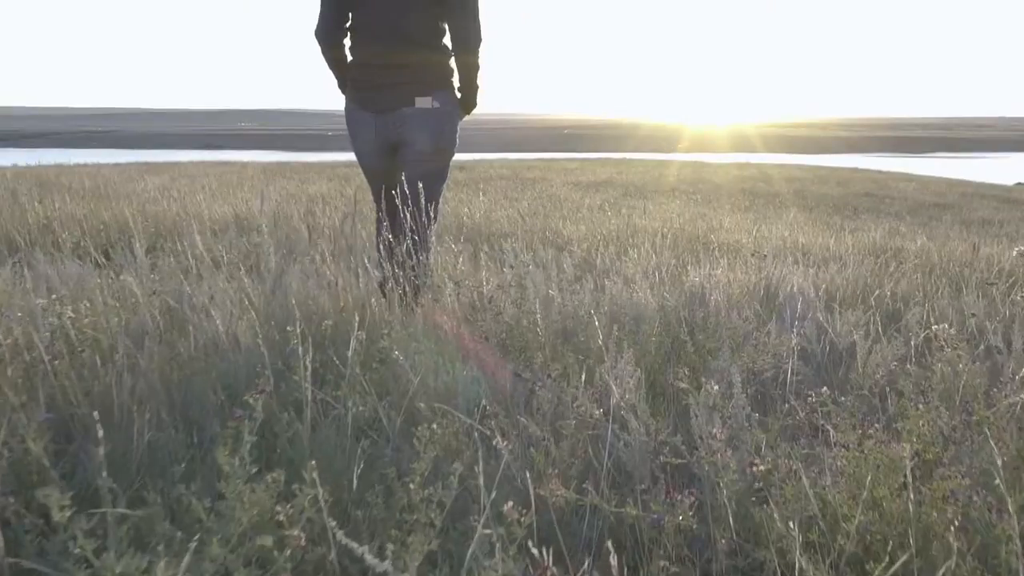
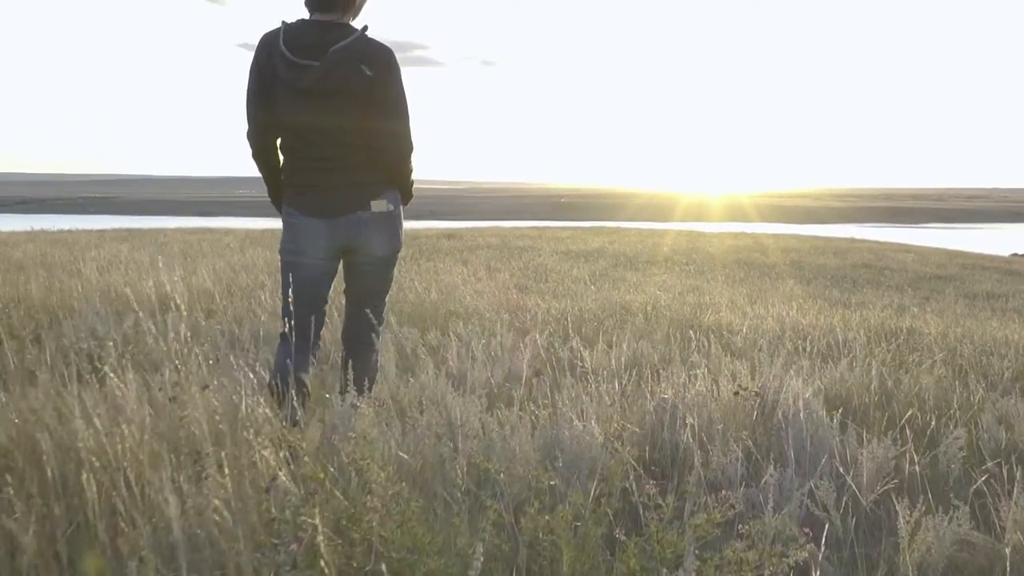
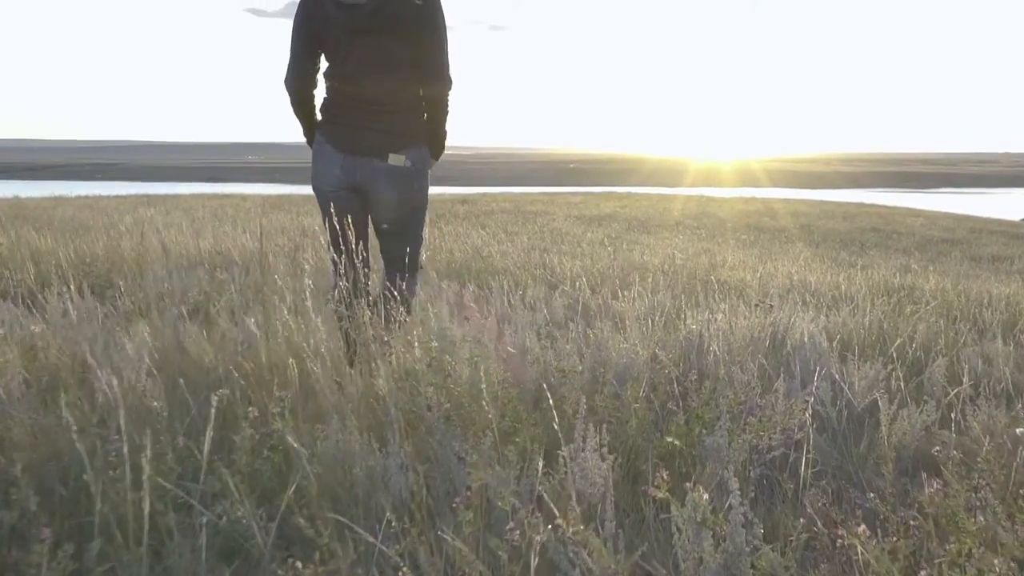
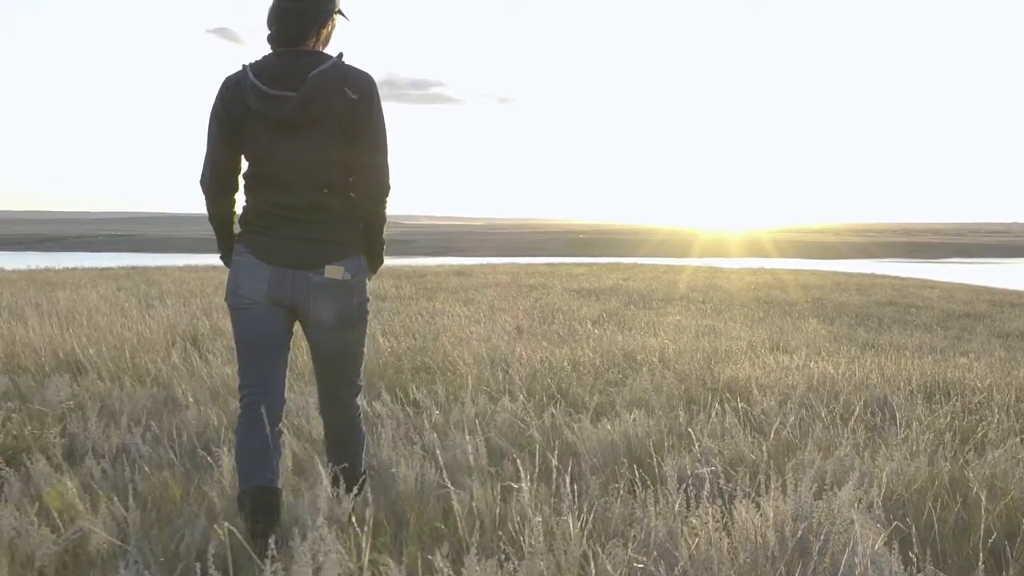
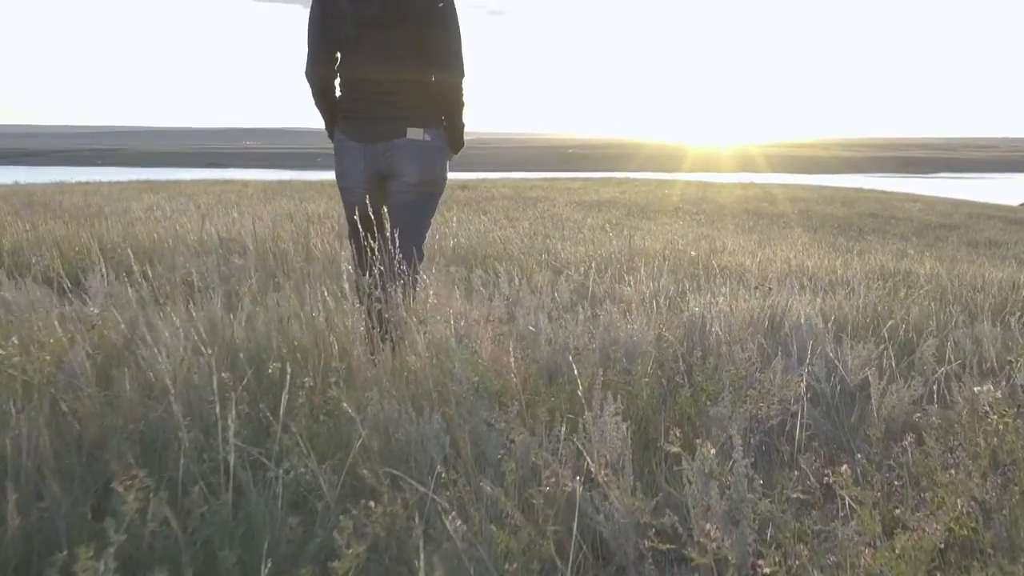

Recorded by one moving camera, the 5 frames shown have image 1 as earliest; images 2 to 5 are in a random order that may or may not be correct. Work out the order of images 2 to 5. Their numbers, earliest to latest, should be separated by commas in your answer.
5, 3, 2, 4
